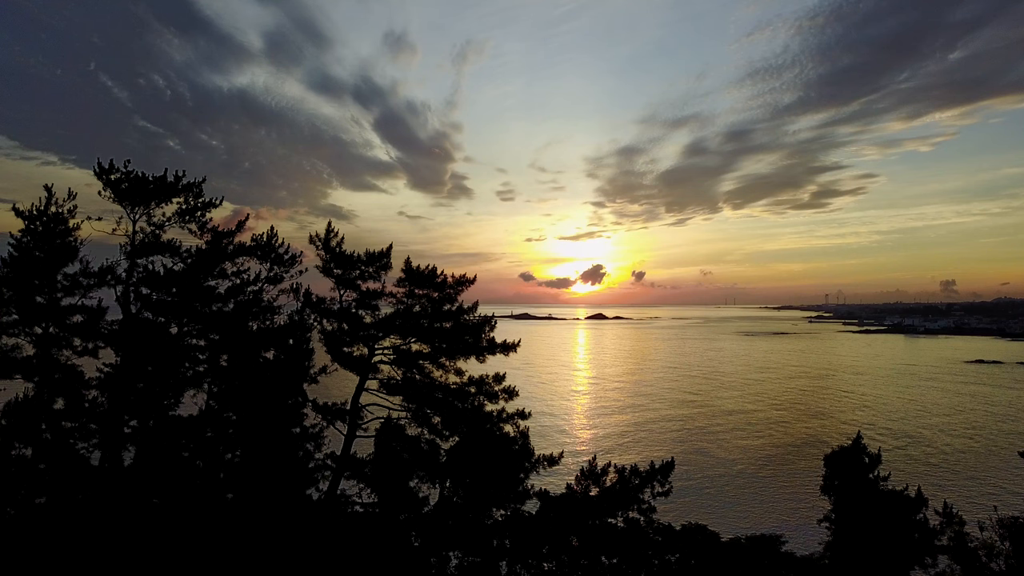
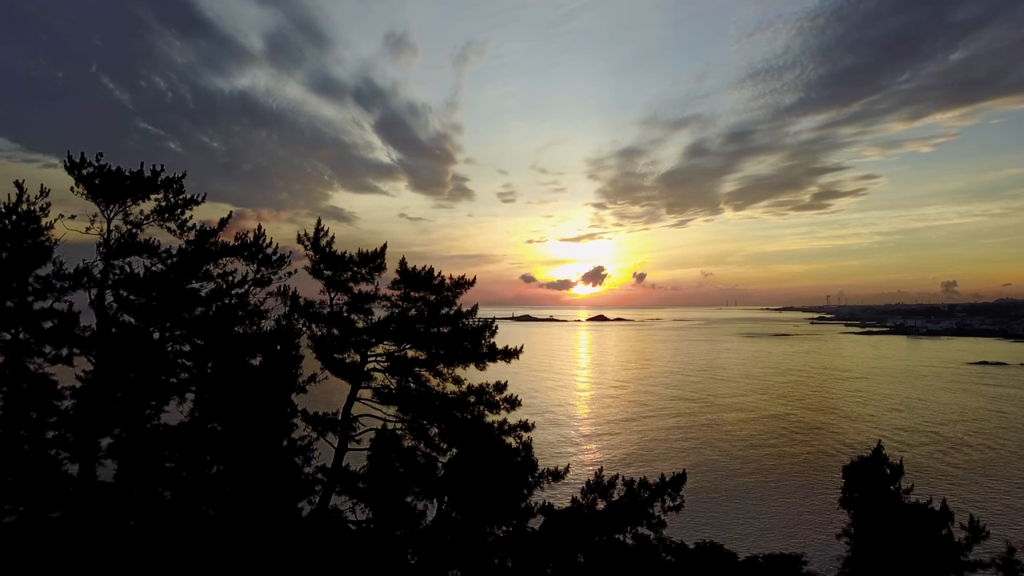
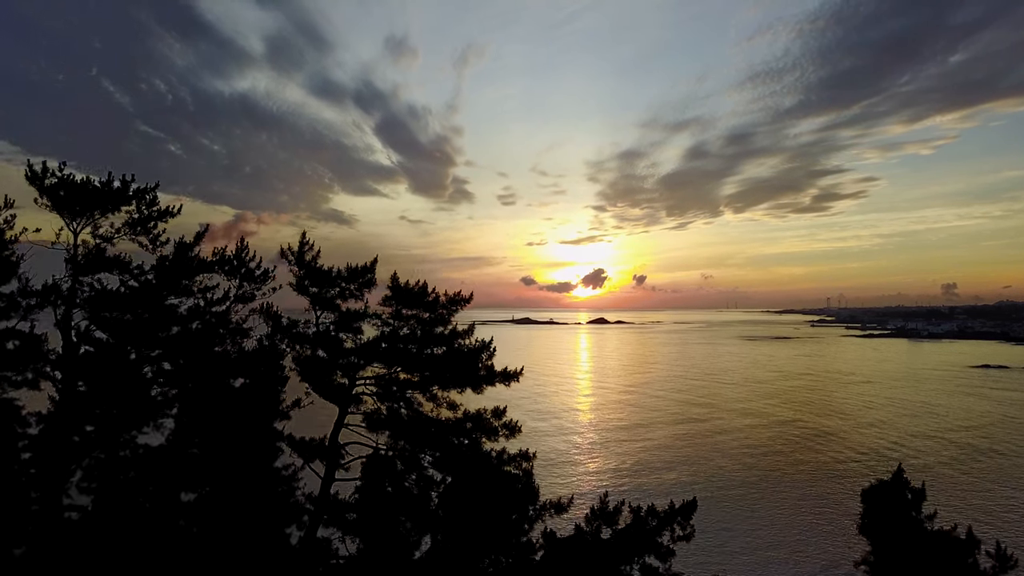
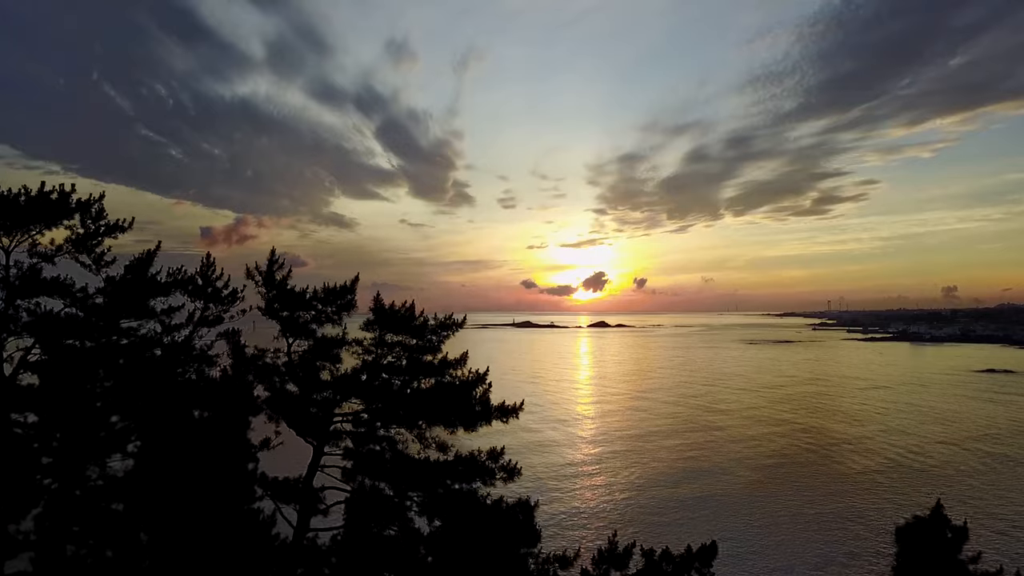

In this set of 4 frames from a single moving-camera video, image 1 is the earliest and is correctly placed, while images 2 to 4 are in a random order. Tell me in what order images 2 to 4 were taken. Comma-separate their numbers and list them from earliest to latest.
2, 3, 4
